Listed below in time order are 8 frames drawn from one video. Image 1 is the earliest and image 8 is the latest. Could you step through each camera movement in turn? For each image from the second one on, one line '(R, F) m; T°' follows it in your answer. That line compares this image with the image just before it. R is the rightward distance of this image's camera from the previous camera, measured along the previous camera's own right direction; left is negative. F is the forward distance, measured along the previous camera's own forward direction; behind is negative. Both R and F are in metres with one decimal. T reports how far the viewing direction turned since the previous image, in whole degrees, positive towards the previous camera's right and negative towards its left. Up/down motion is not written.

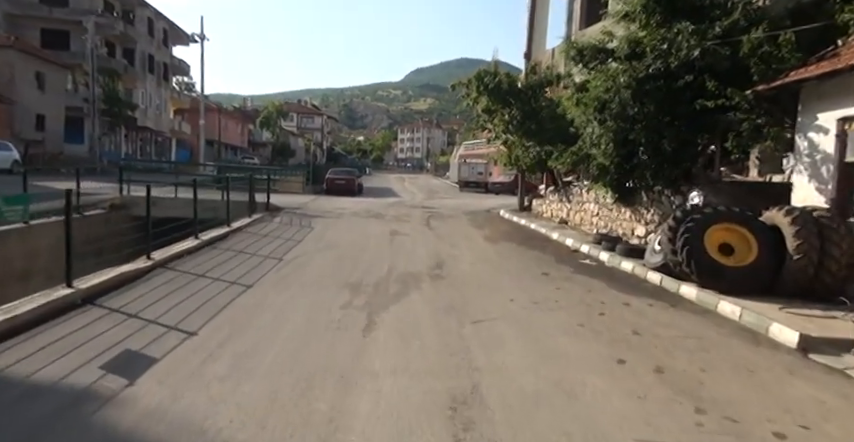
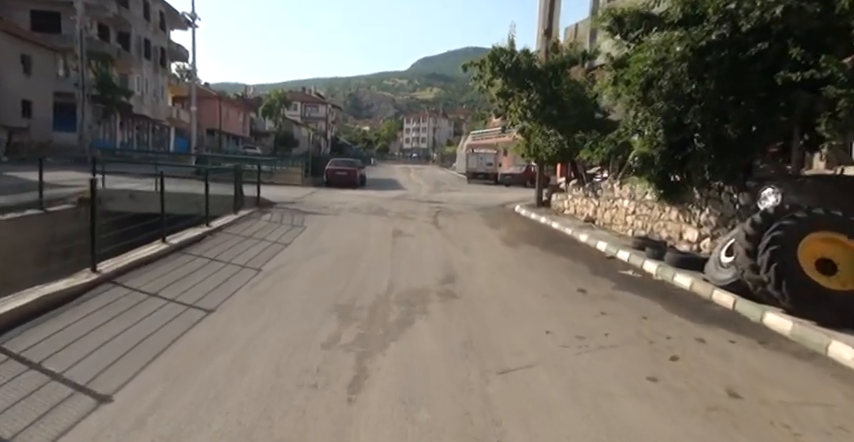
(-0.1, +2.0) m; -1°
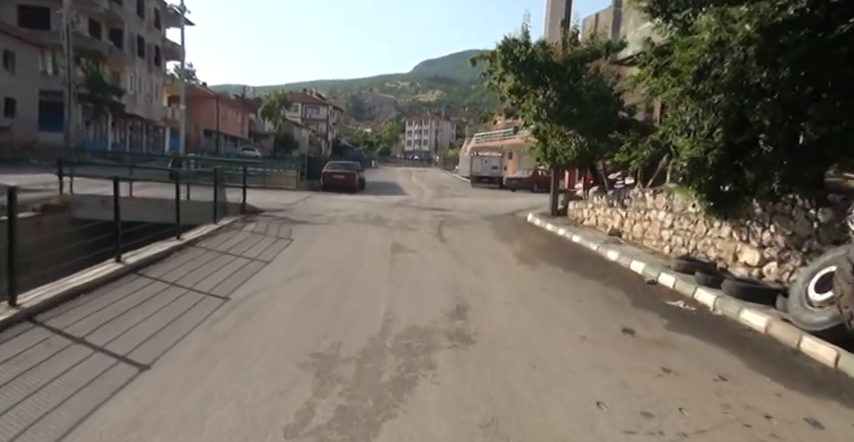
(-0.1, +1.8) m; 0°
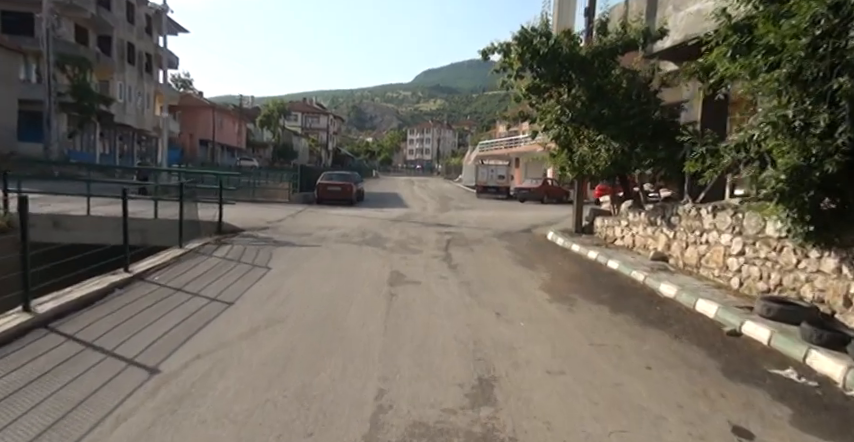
(-0.1, +2.2) m; 0°
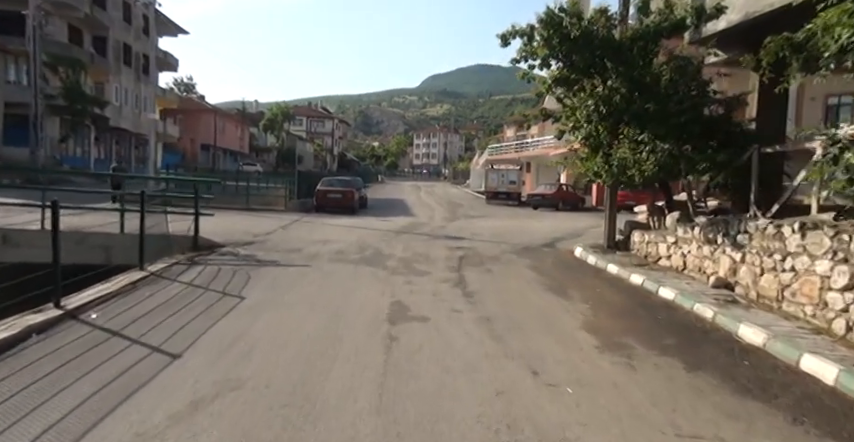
(0.0, +2.0) m; -1°
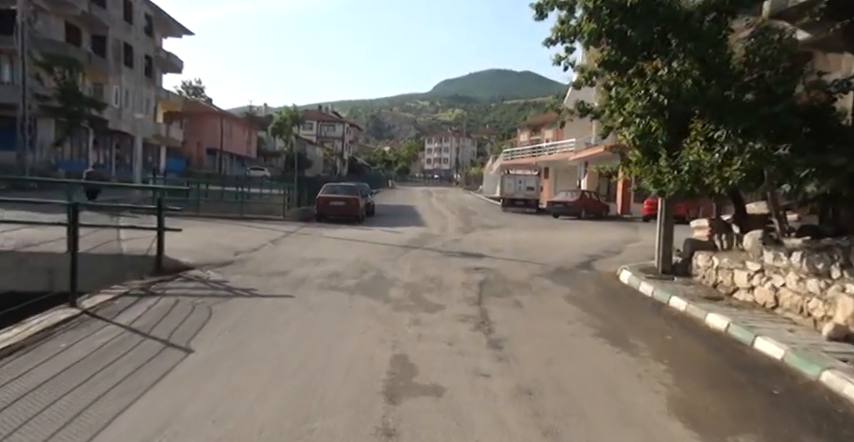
(0.0, +2.3) m; -1°
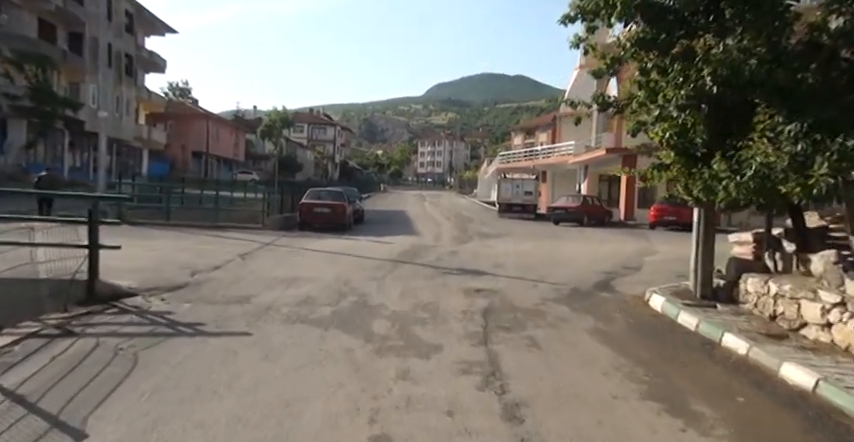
(0.0, +1.8) m; +1°
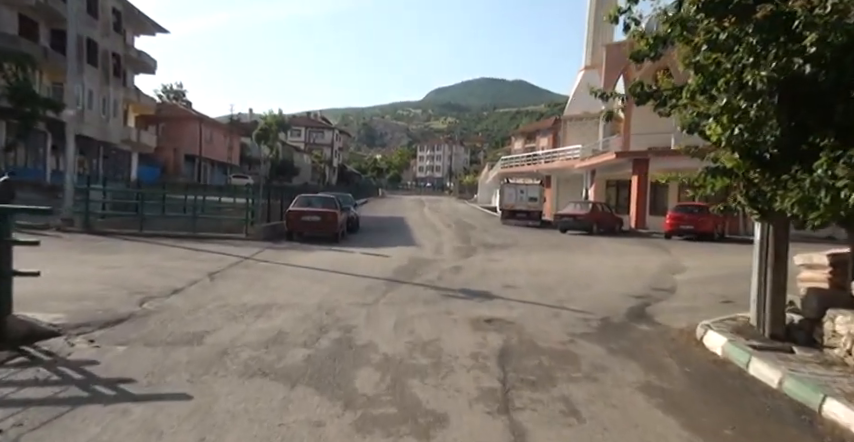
(0.0, +1.8) m; 0°
